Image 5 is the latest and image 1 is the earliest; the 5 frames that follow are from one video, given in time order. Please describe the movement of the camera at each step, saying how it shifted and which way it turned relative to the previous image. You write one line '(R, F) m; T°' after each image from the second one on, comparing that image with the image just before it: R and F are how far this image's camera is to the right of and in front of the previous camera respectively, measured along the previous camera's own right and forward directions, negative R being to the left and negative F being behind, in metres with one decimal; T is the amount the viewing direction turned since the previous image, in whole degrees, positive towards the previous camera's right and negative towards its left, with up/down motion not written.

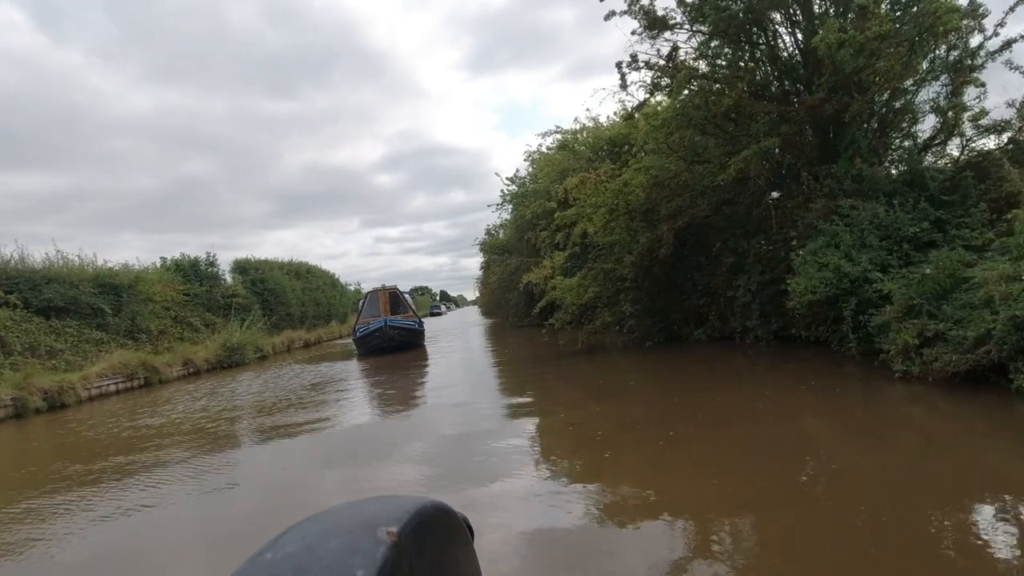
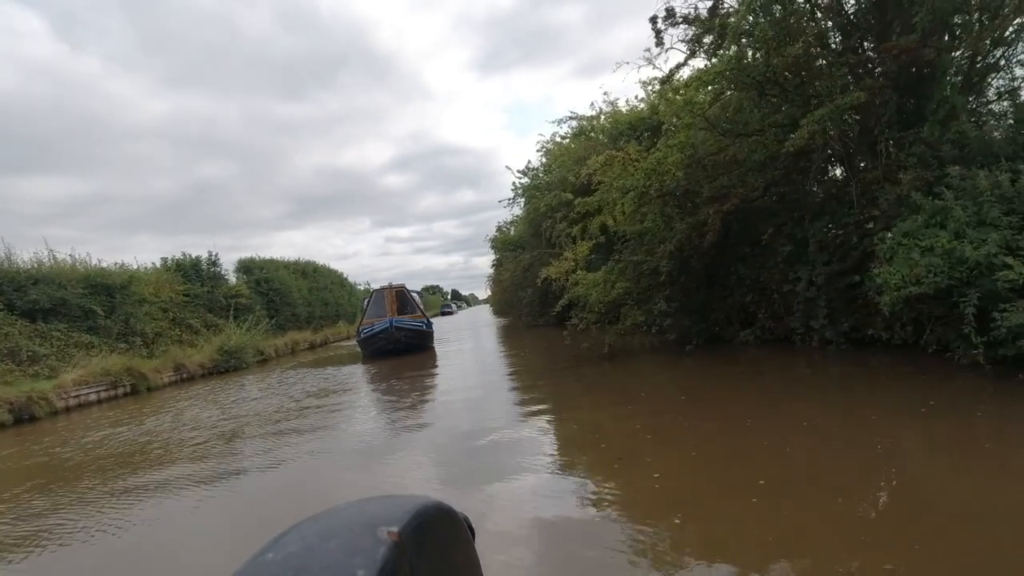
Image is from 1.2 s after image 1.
(-0.1, +1.5) m; -1°
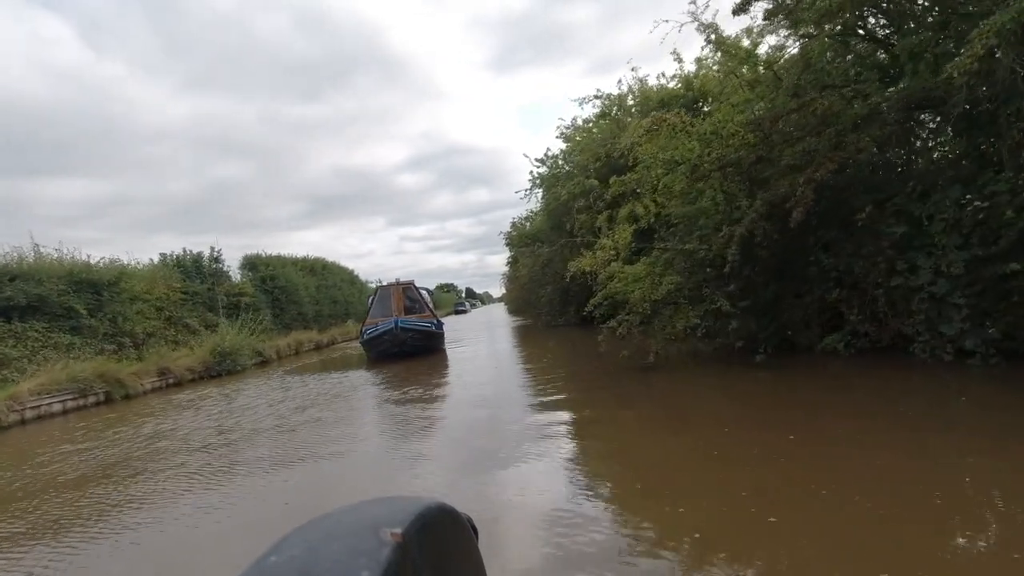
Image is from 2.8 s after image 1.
(-0.1, +1.9) m; -1°
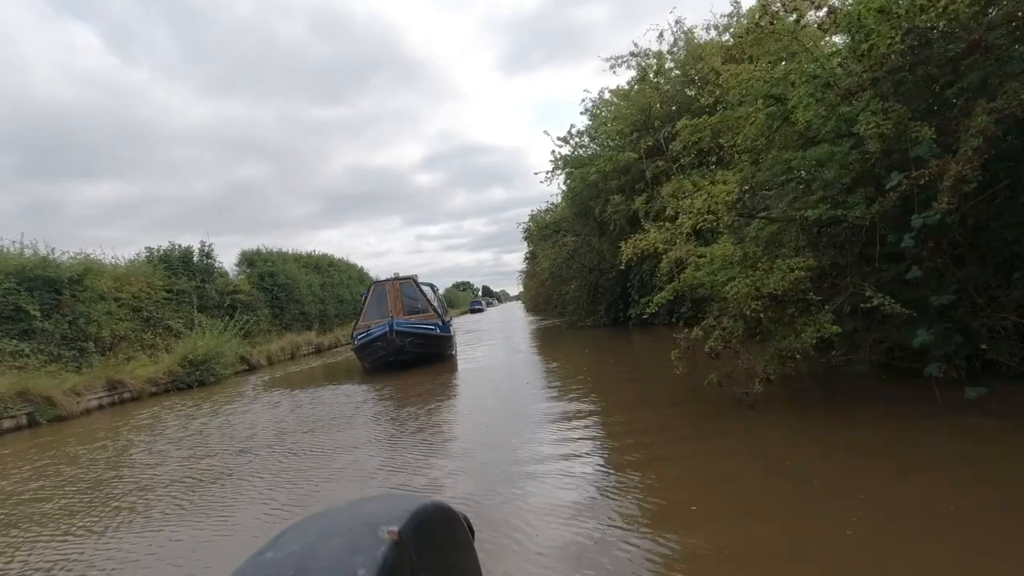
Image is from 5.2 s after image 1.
(-0.1, +3.1) m; -1°
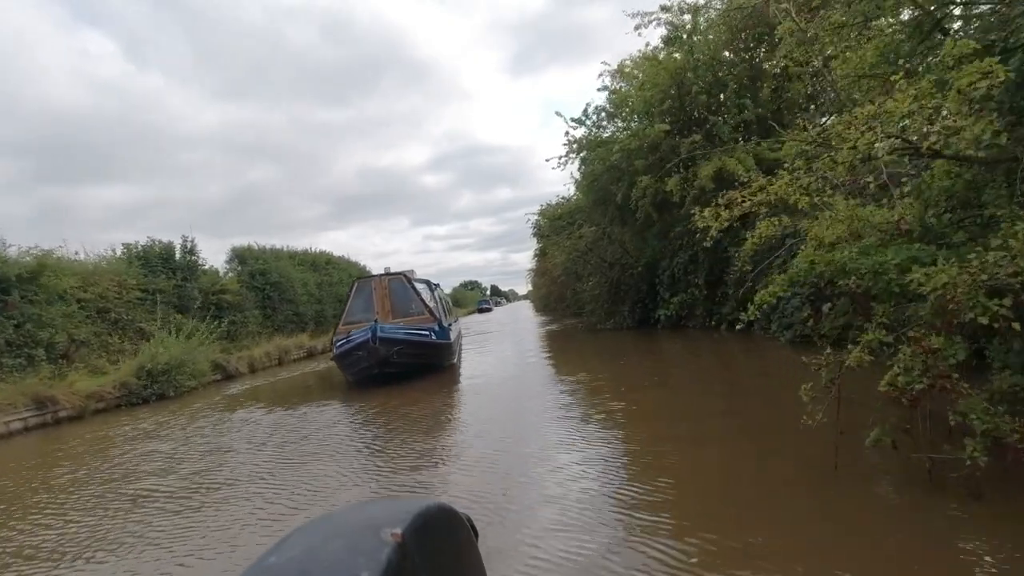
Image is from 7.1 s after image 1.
(-0.1, +2.4) m; -1°
